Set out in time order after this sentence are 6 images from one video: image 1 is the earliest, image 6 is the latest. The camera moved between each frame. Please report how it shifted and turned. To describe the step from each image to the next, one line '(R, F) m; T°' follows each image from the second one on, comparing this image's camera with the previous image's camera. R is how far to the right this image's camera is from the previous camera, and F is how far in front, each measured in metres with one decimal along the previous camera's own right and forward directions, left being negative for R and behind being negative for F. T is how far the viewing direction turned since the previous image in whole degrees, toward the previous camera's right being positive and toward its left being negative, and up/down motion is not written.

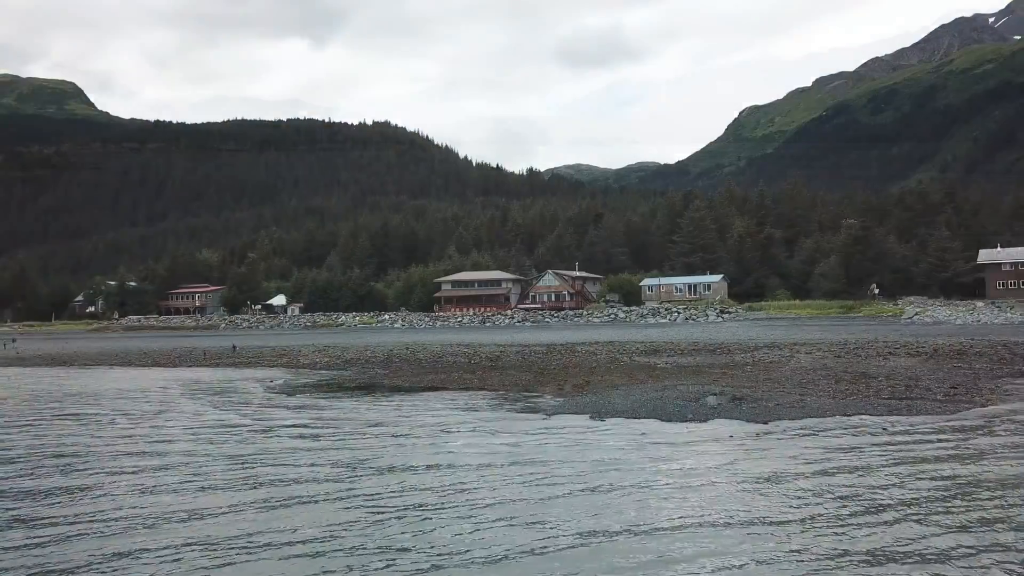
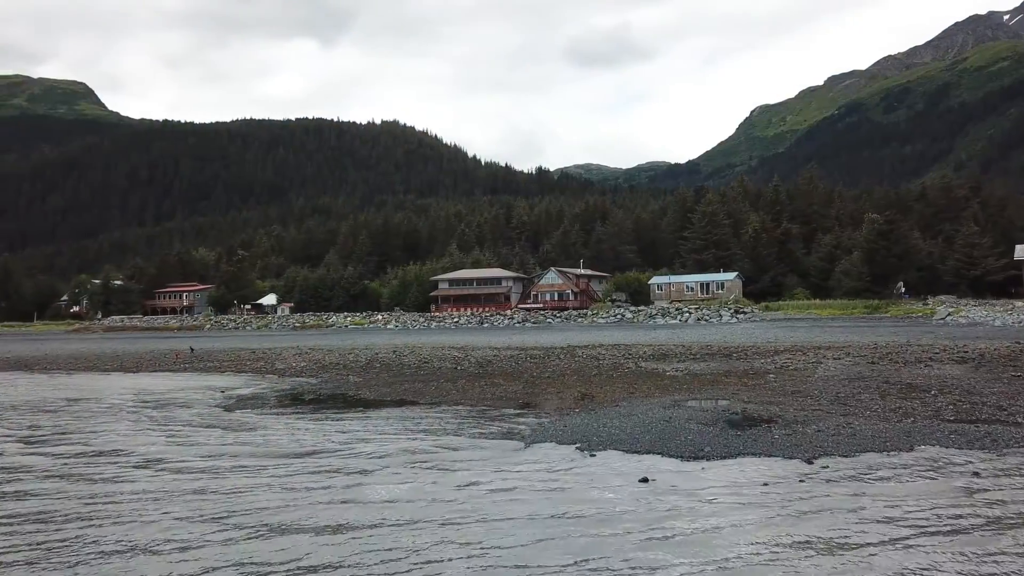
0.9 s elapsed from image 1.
(+0.6, +3.2) m; -1°
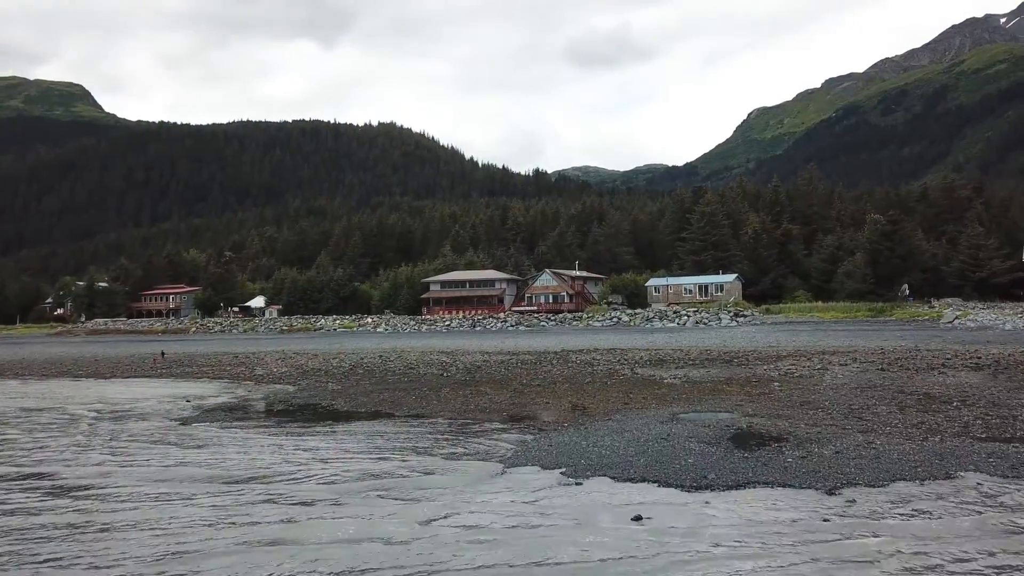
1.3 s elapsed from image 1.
(+0.3, +1.4) m; 0°
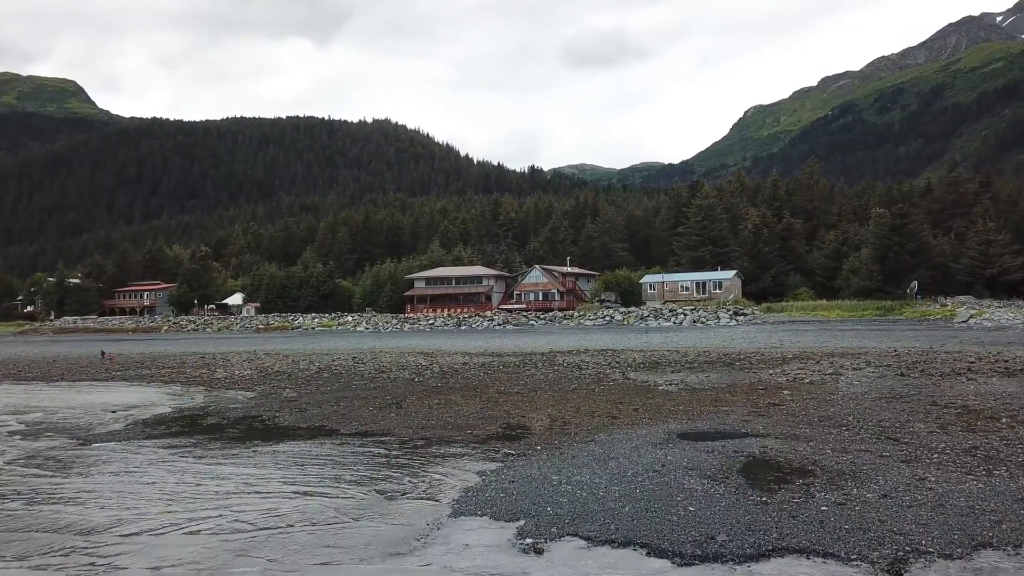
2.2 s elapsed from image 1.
(+0.5, +2.5) m; 0°
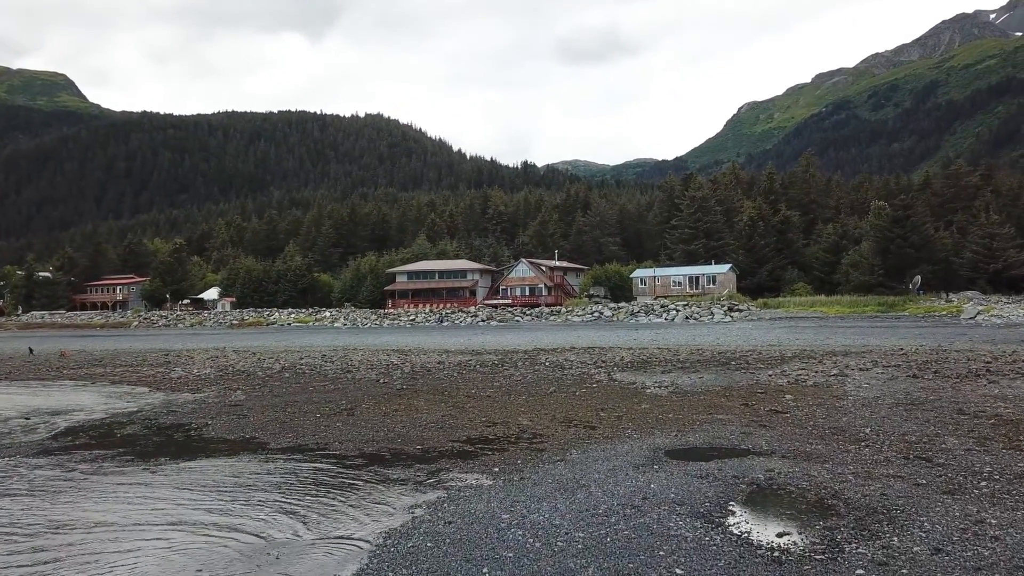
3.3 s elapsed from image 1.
(+0.5, +2.0) m; 0°
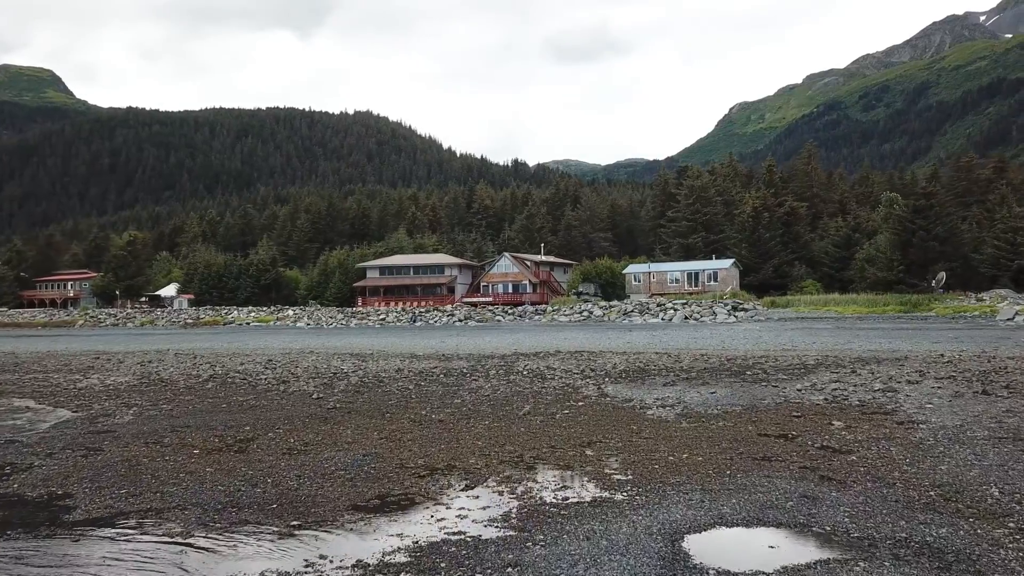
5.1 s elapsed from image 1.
(+0.5, +4.1) m; +1°
